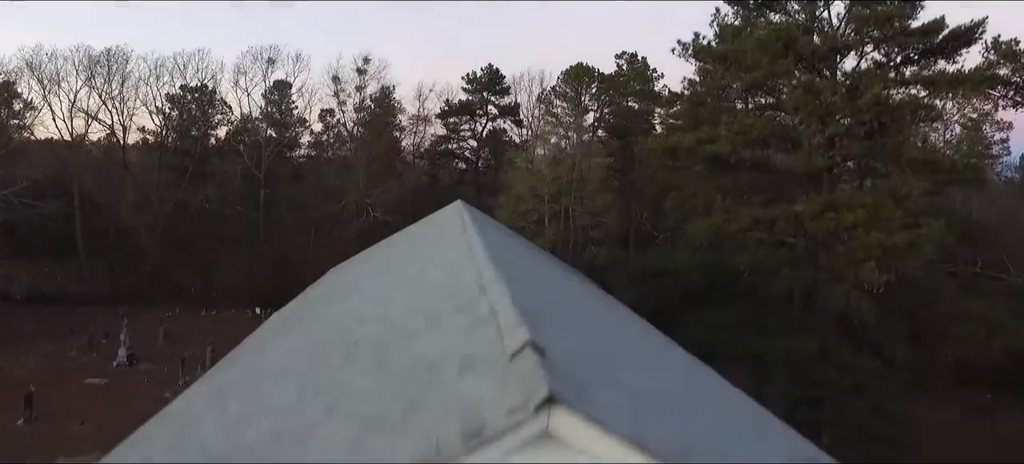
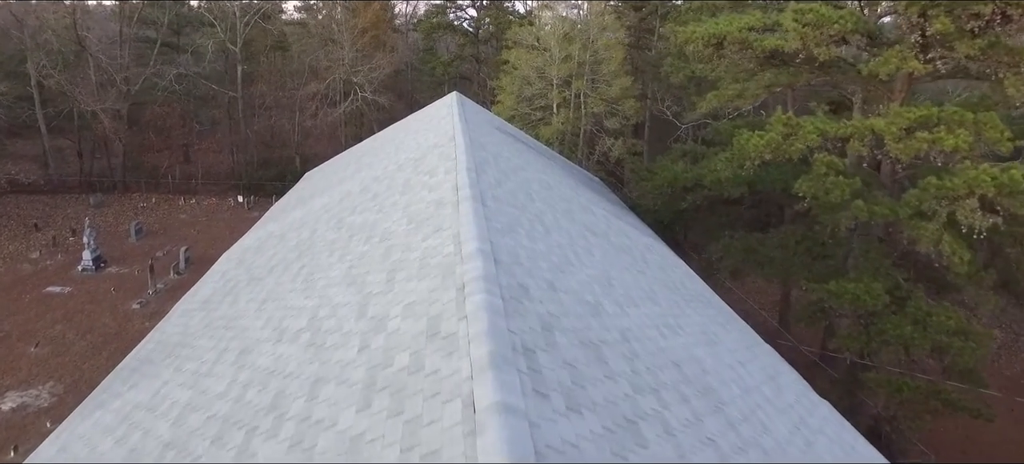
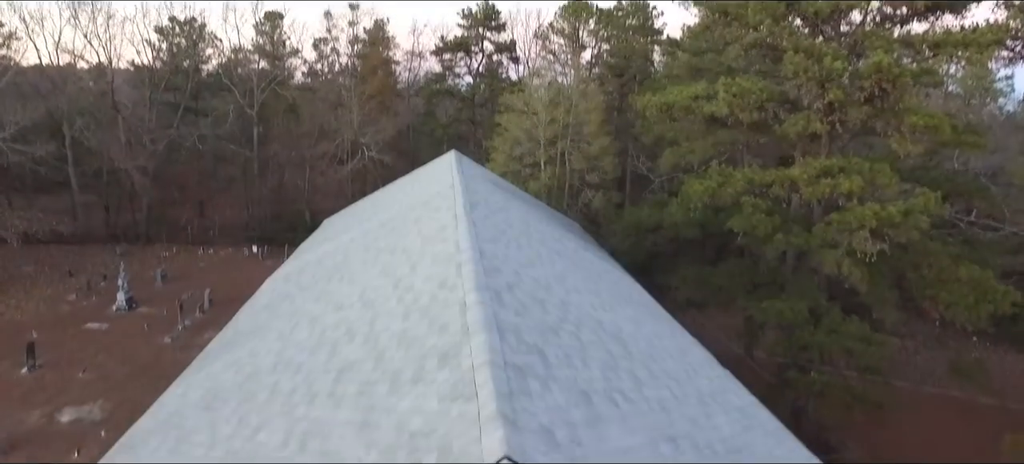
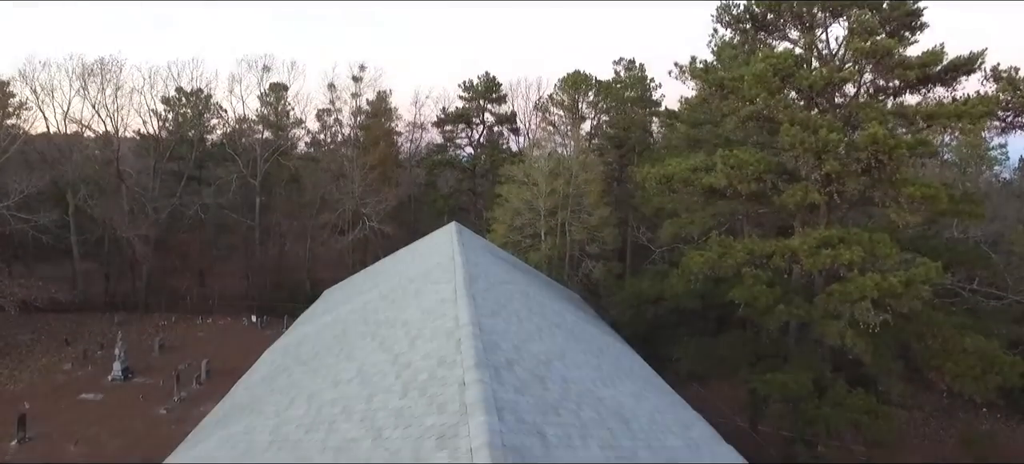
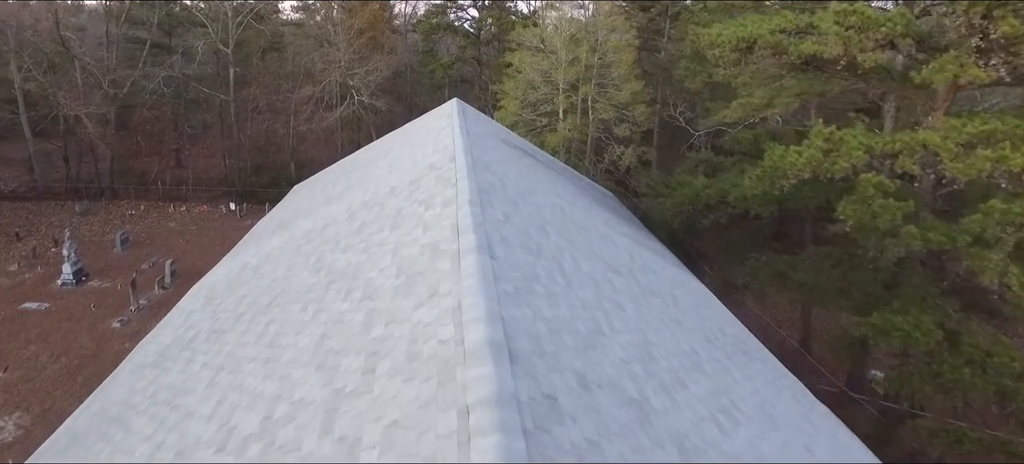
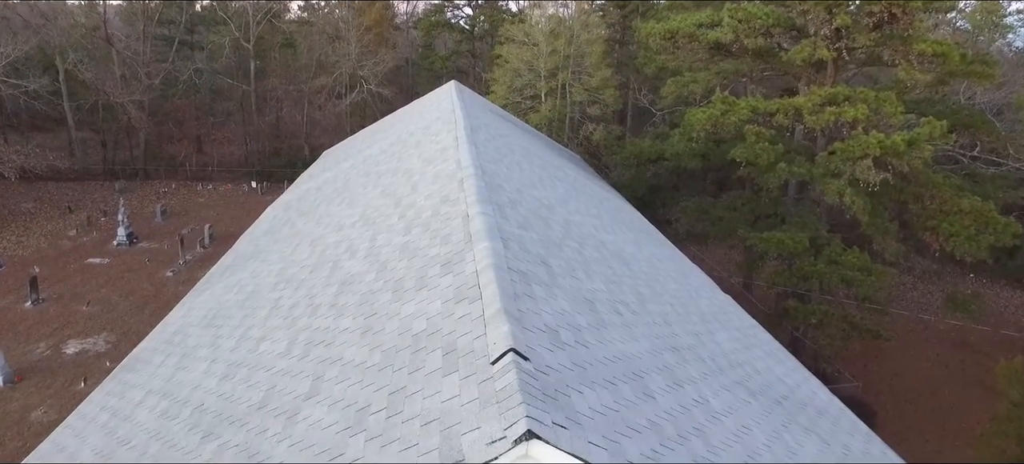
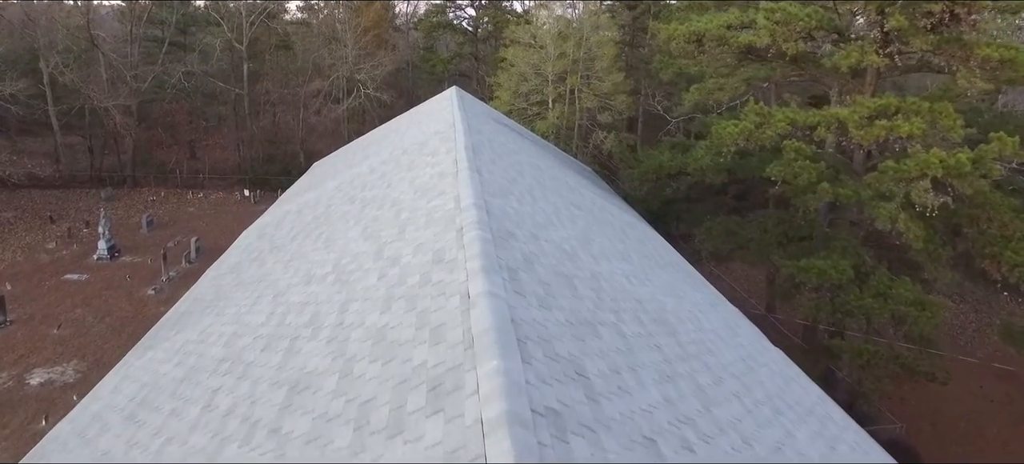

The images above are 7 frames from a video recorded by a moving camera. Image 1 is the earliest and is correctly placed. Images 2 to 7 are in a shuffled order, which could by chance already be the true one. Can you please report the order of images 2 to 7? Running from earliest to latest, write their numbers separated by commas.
4, 3, 6, 7, 2, 5
